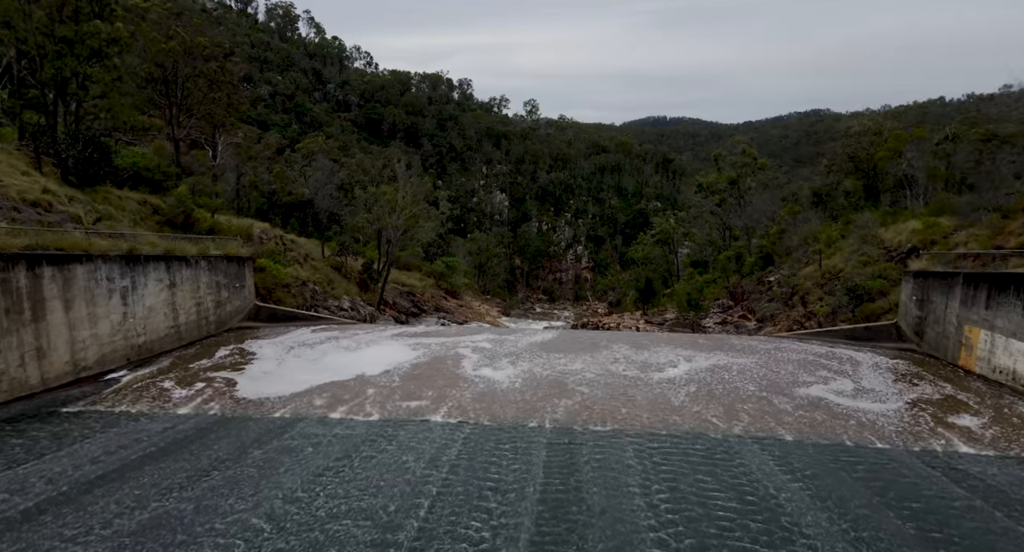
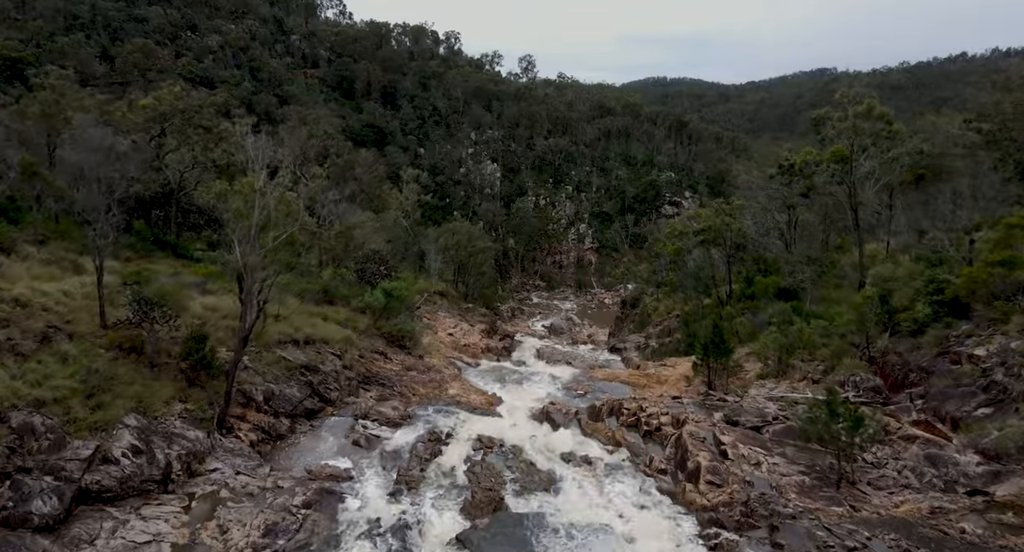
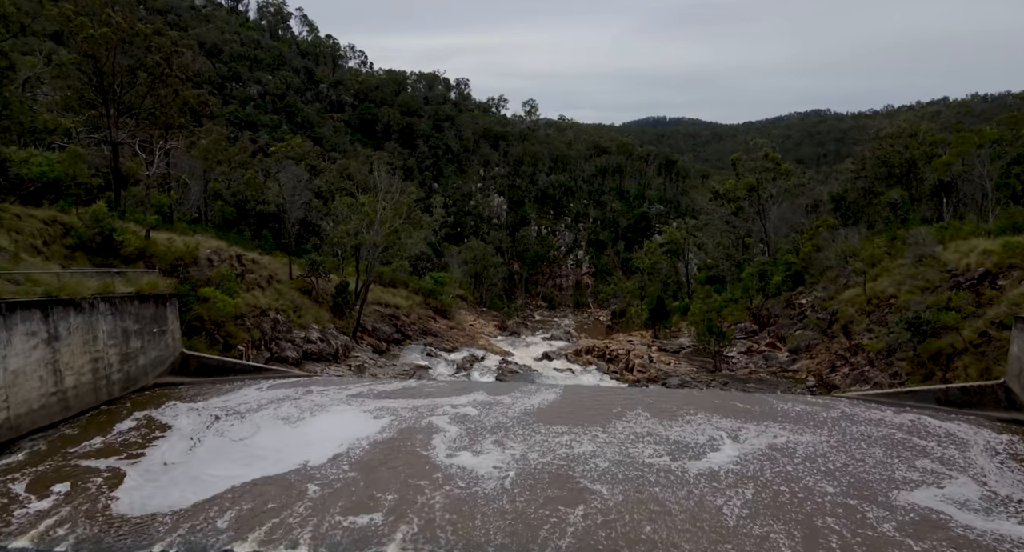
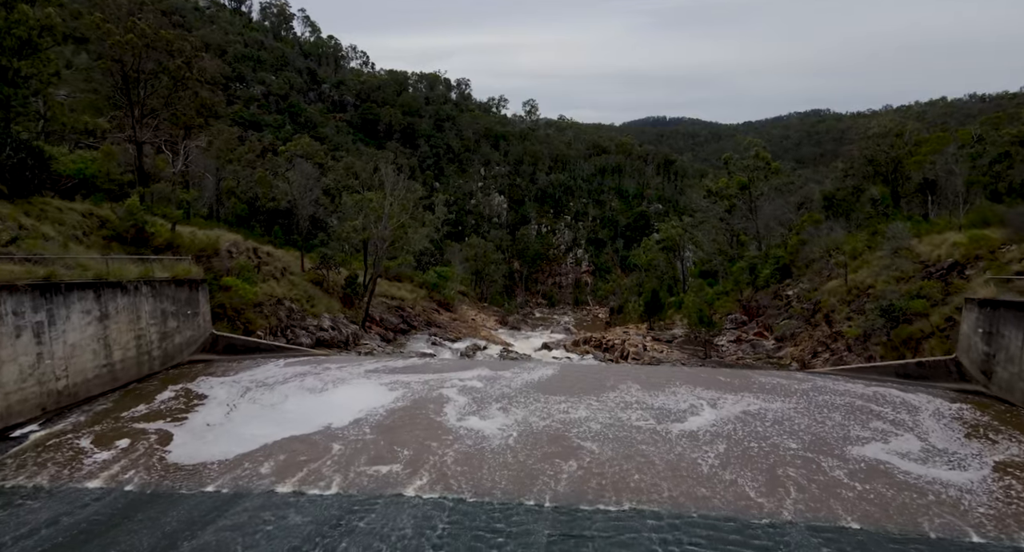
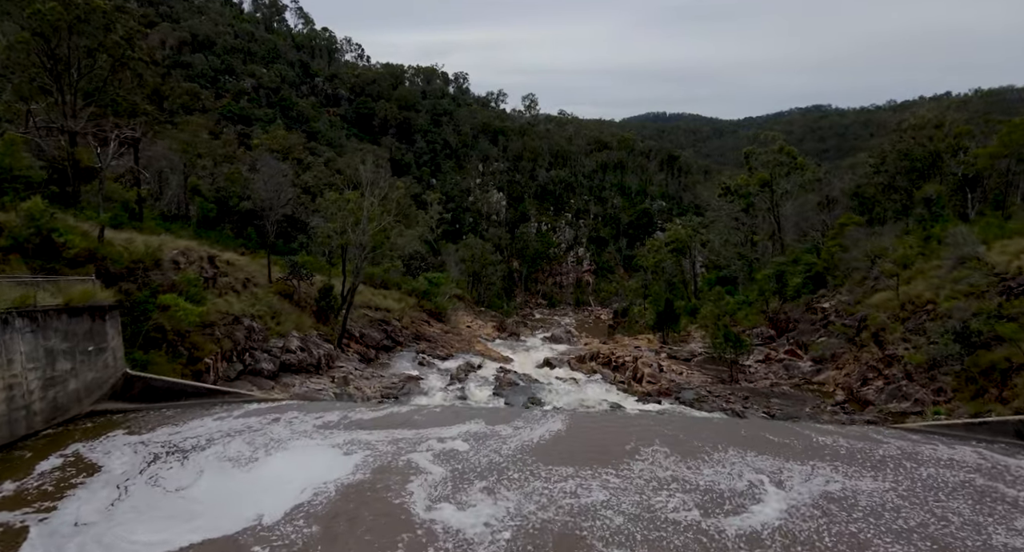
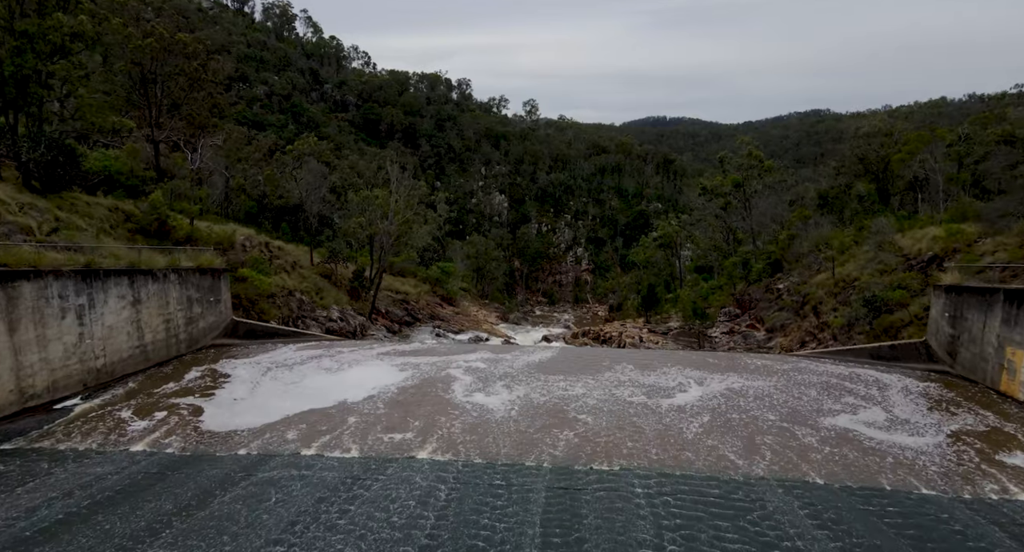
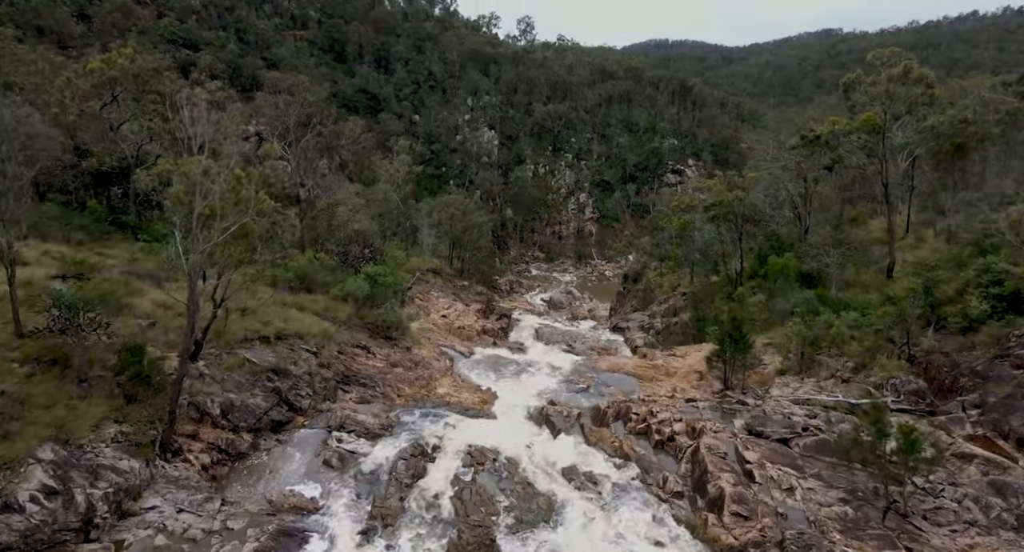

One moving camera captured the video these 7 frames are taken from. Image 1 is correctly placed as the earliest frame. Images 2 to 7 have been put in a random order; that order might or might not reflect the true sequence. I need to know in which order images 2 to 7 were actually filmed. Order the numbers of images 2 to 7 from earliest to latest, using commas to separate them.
6, 4, 3, 5, 2, 7
